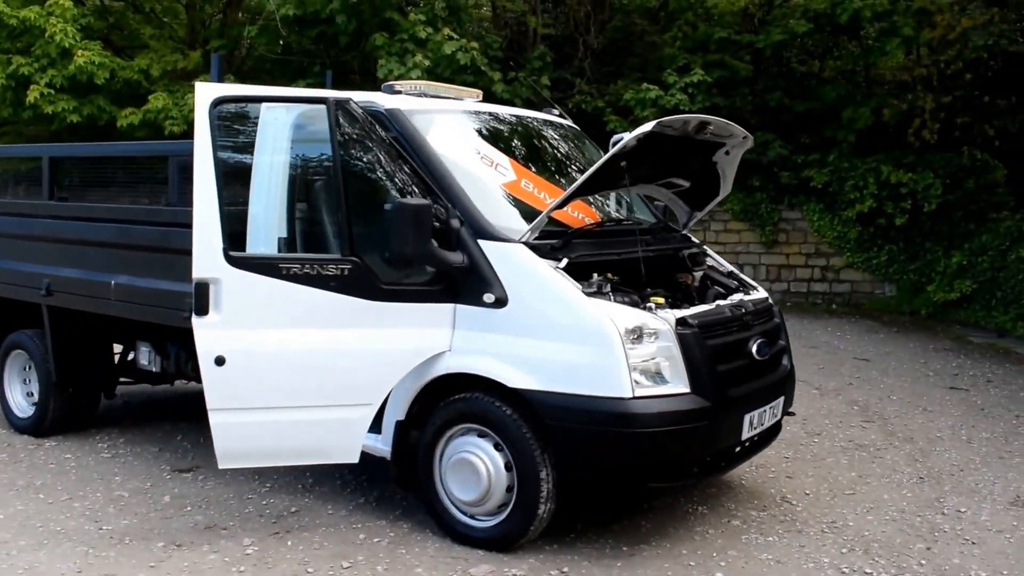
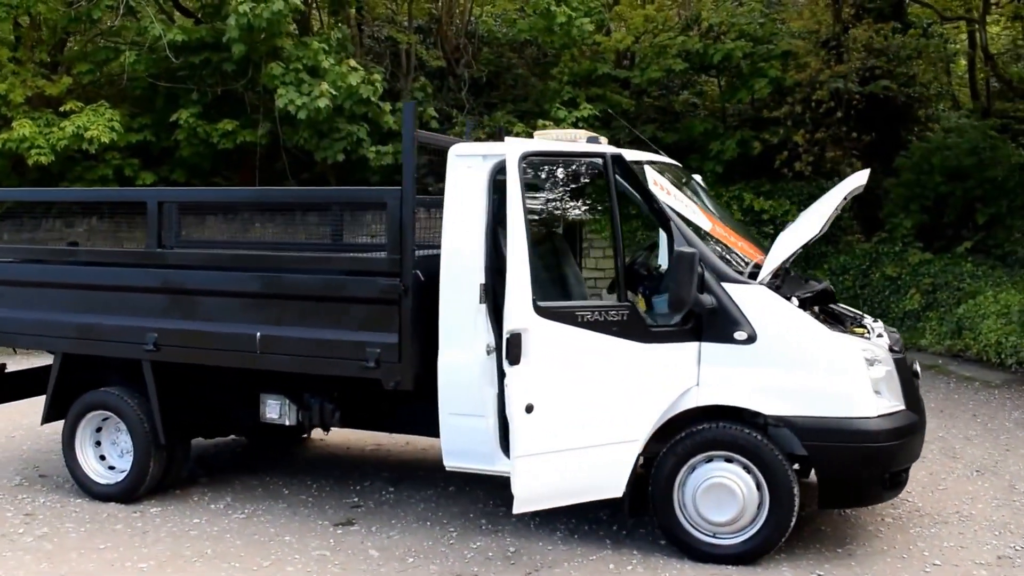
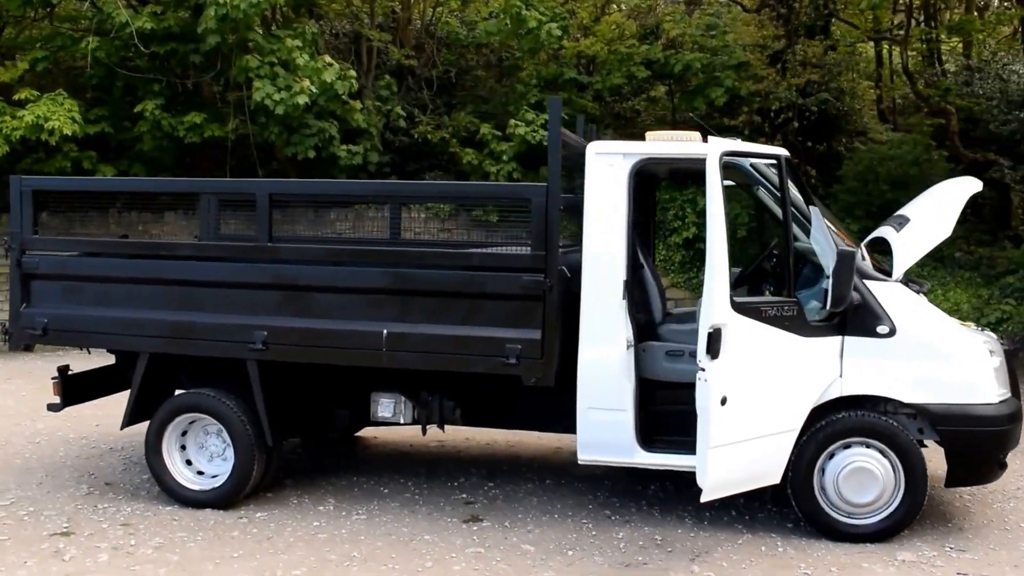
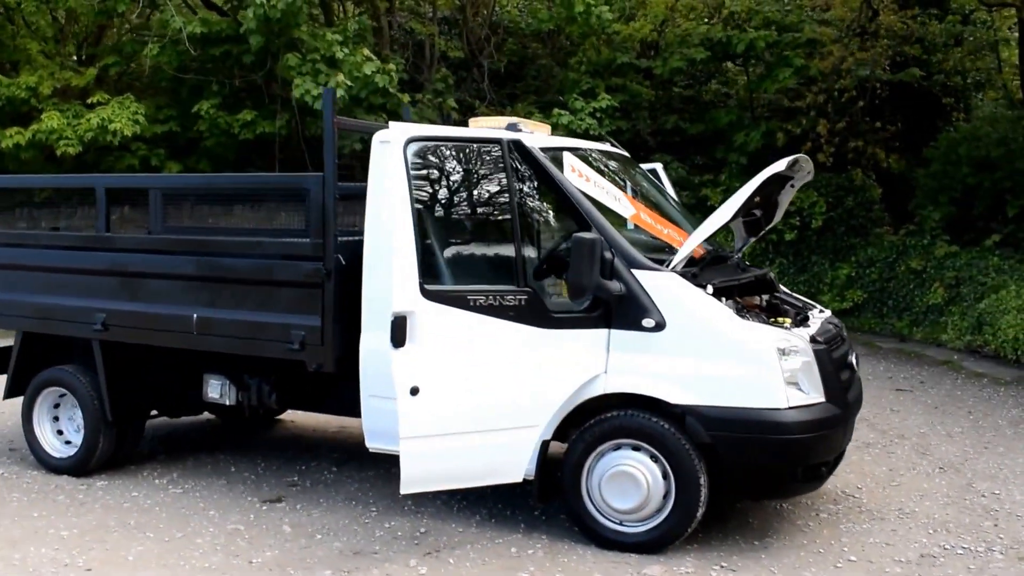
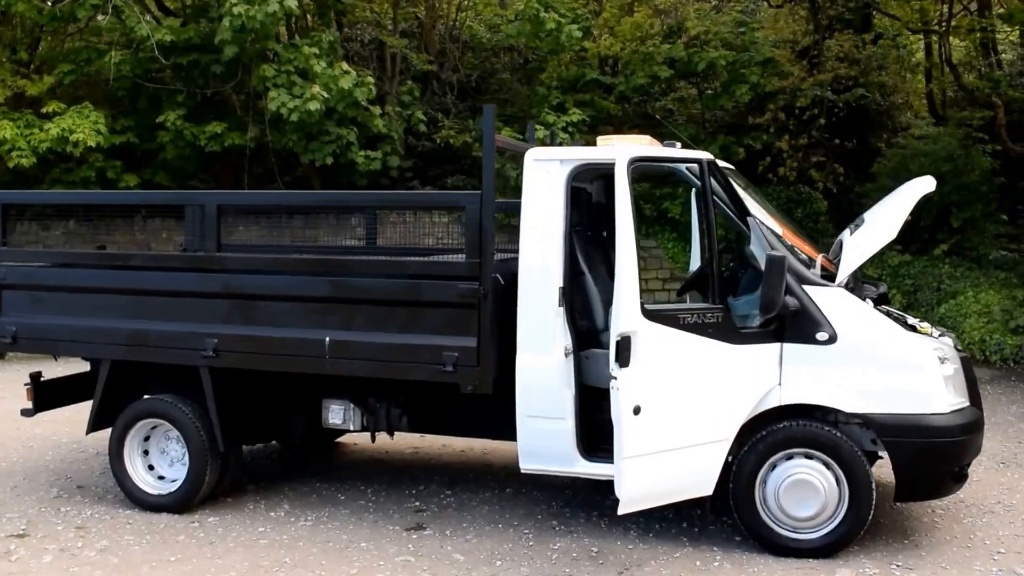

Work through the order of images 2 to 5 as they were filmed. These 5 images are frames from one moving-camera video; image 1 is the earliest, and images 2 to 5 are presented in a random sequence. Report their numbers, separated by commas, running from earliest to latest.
4, 2, 5, 3
